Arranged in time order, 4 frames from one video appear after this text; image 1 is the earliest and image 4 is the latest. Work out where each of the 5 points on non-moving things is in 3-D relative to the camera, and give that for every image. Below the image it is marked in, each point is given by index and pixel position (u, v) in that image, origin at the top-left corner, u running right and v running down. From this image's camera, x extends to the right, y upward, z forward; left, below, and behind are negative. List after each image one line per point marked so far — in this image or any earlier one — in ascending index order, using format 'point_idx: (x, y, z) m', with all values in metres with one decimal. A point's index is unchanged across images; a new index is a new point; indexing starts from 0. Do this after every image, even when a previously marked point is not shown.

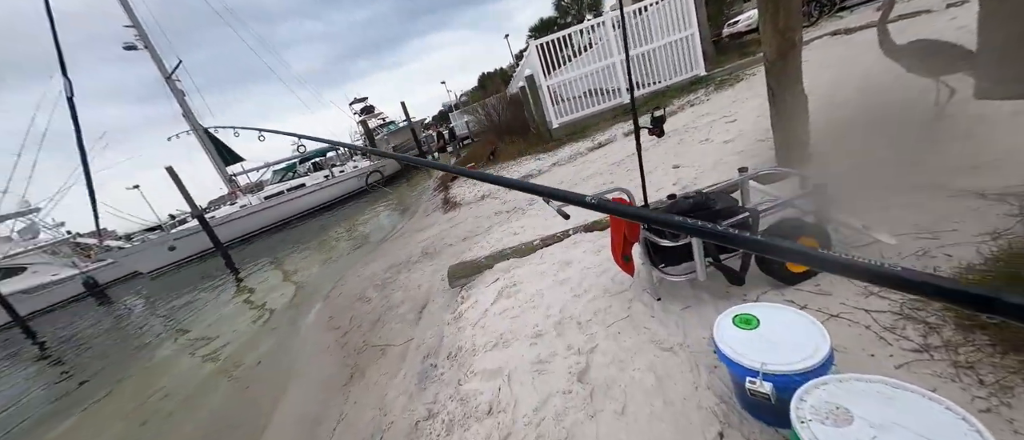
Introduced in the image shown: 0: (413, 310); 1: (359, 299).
0: (-1.2, -1.1, +4.3) m
1: (-2.4, -1.2, +5.4) m
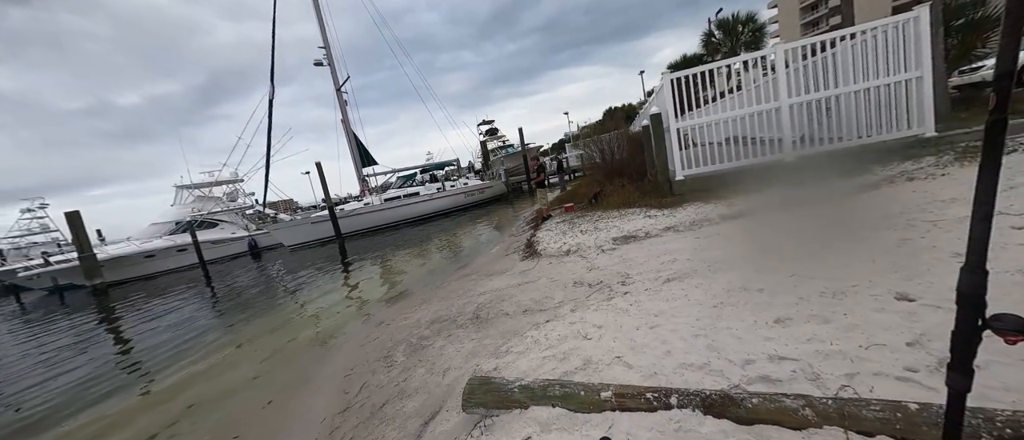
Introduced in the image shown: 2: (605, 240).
0: (-0.8, -1.7, +3.1) m
1: (-1.6, -1.7, +4.5) m
2: (+1.7, -0.4, +6.6) m
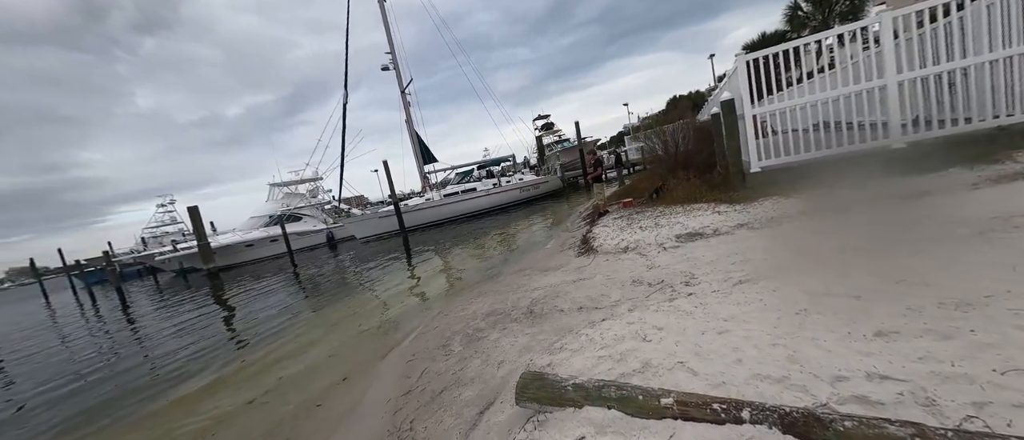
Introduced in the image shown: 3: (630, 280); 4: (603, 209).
0: (-0.3, -1.7, +3.2) m
1: (-0.9, -1.7, +4.6) m
2: (+2.7, -0.3, +6.2) m
3: (+1.7, -0.8, +4.9) m
4: (+2.9, +0.3, +11.2) m
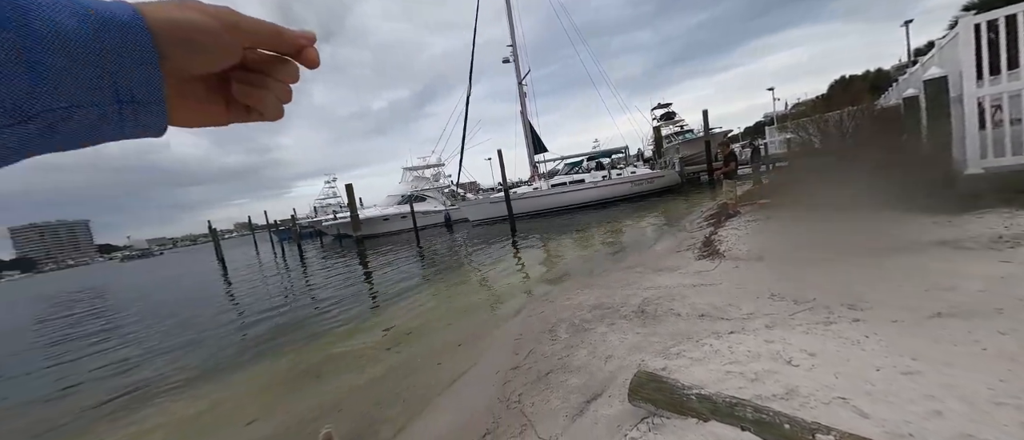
0: (+0.6, -1.6, +3.2) m
1: (+0.5, -1.5, +4.7) m
2: (+4.5, -0.4, +5.2) m
3: (+3.1, -0.9, +4.3) m
4: (+6.2, +0.3, +9.9) m
